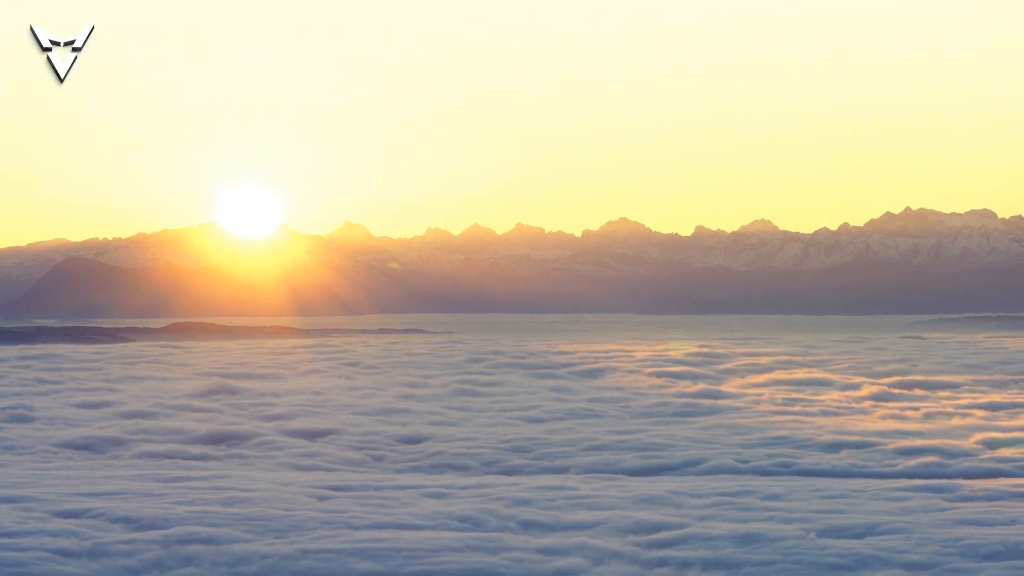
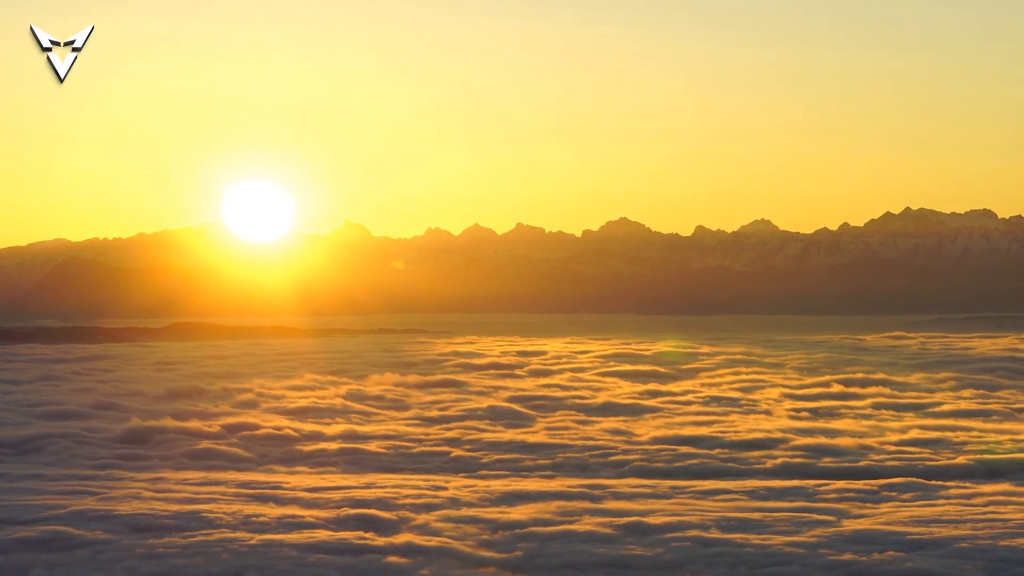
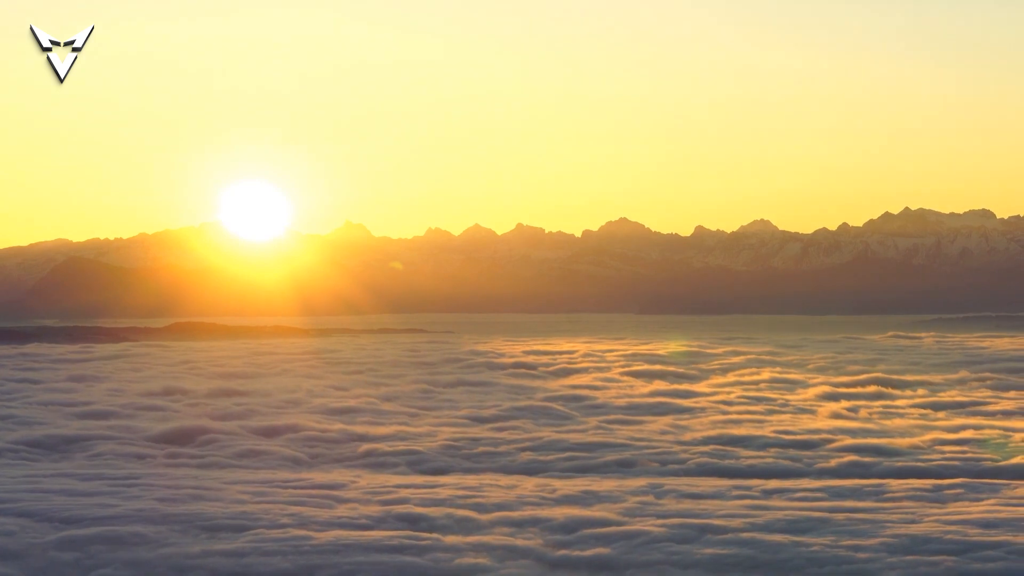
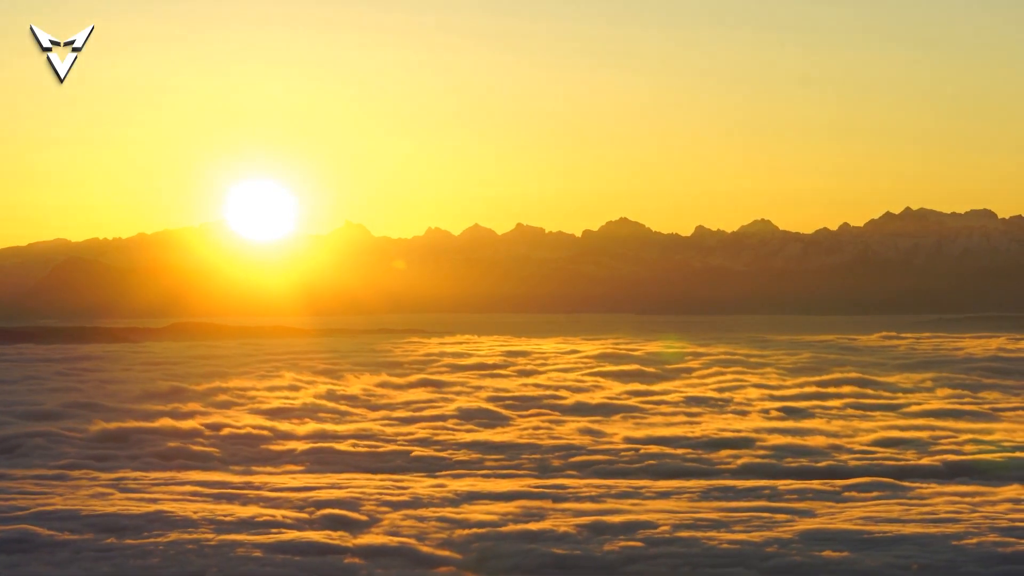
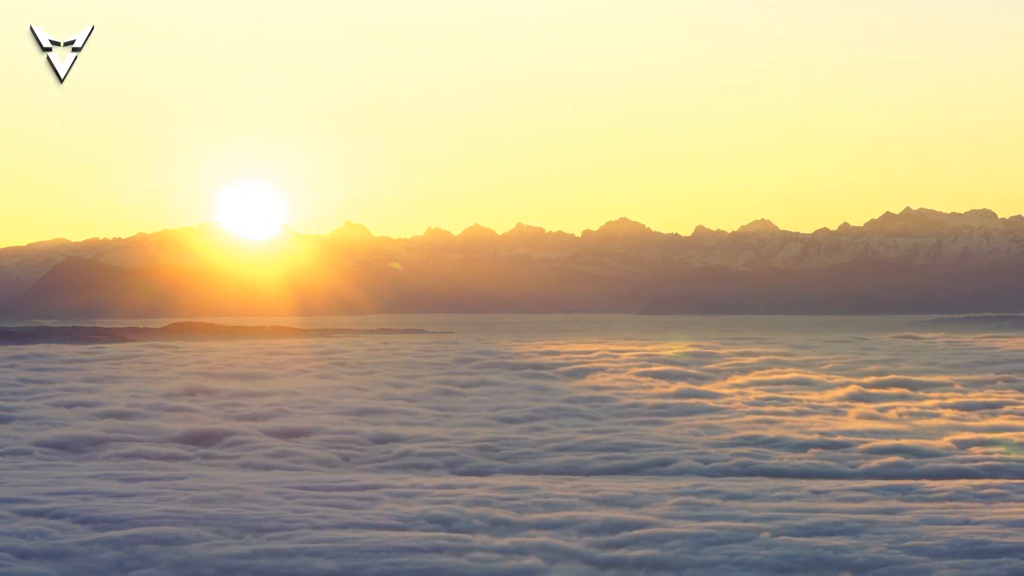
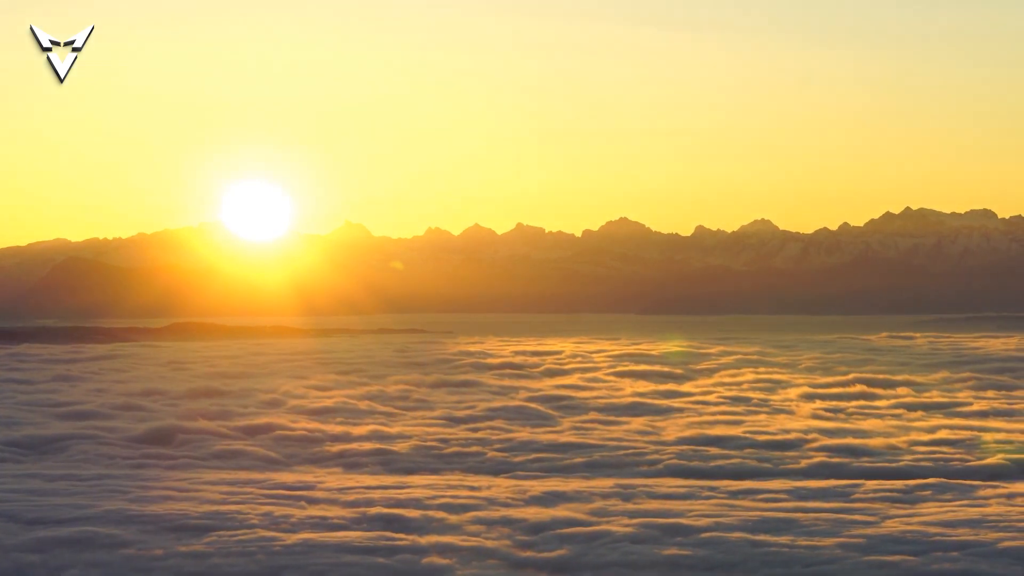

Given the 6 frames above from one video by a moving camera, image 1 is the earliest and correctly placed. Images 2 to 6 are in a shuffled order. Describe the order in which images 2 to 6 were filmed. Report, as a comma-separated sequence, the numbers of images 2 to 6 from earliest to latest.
5, 3, 6, 2, 4
